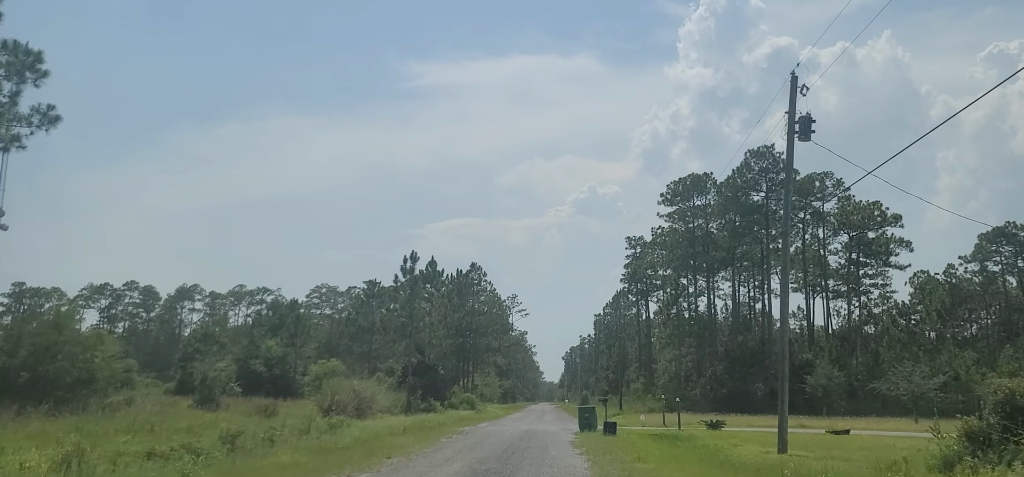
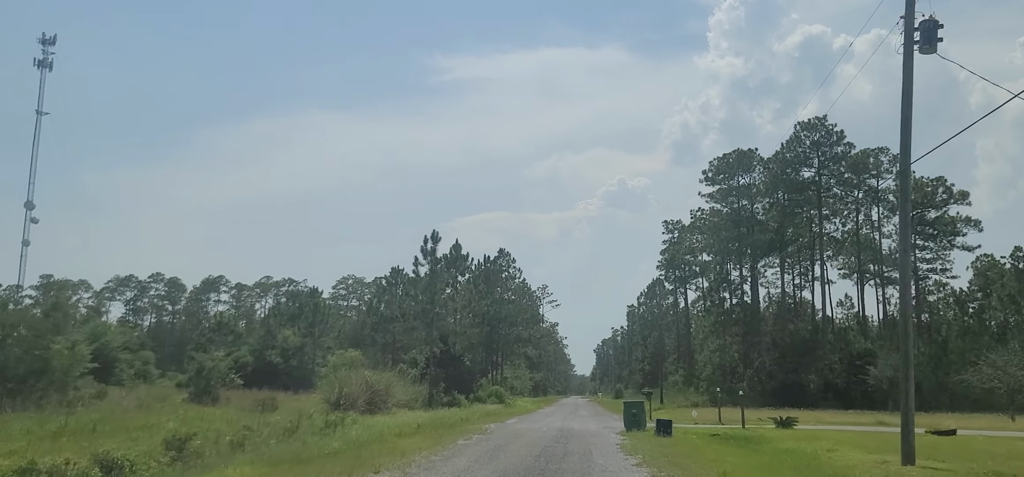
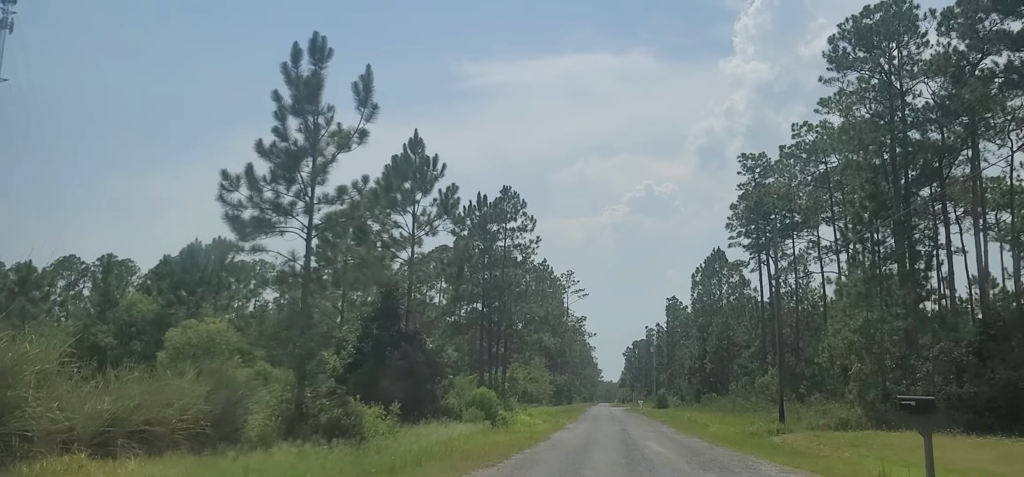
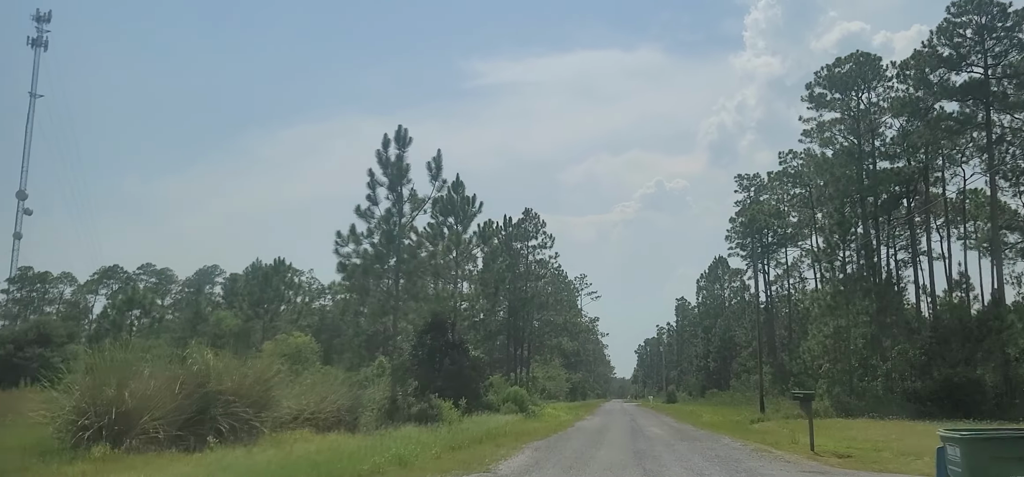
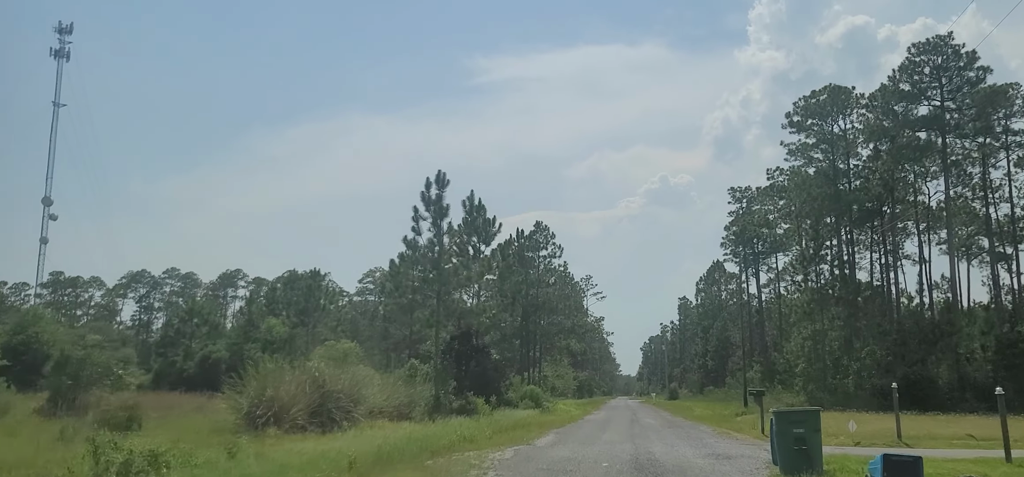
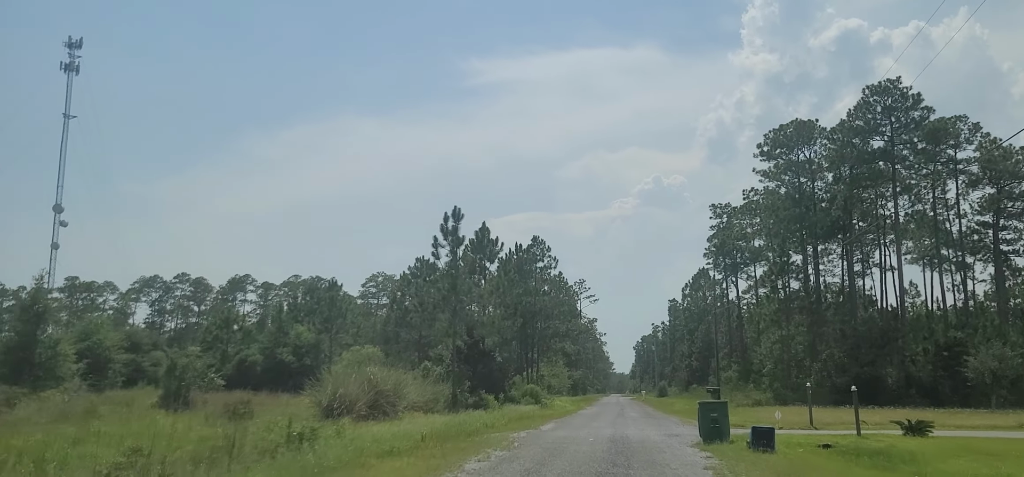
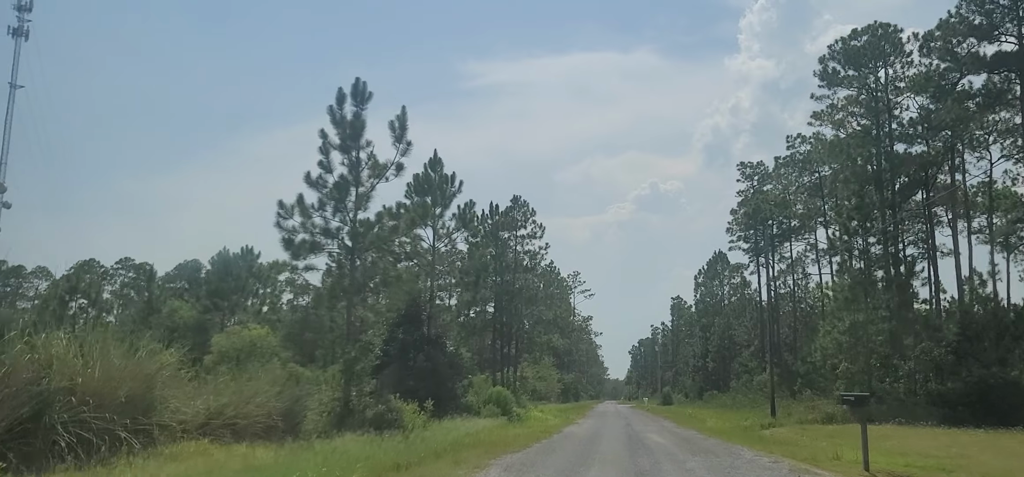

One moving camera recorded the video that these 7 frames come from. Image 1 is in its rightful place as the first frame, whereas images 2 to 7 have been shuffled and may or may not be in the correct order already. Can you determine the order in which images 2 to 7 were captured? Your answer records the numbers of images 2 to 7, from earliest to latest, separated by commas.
2, 6, 5, 4, 7, 3
